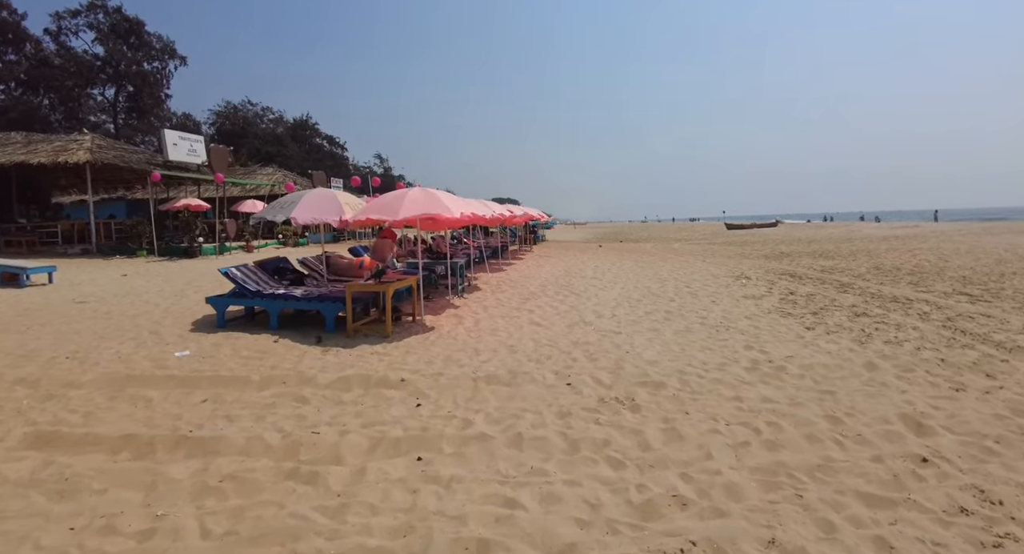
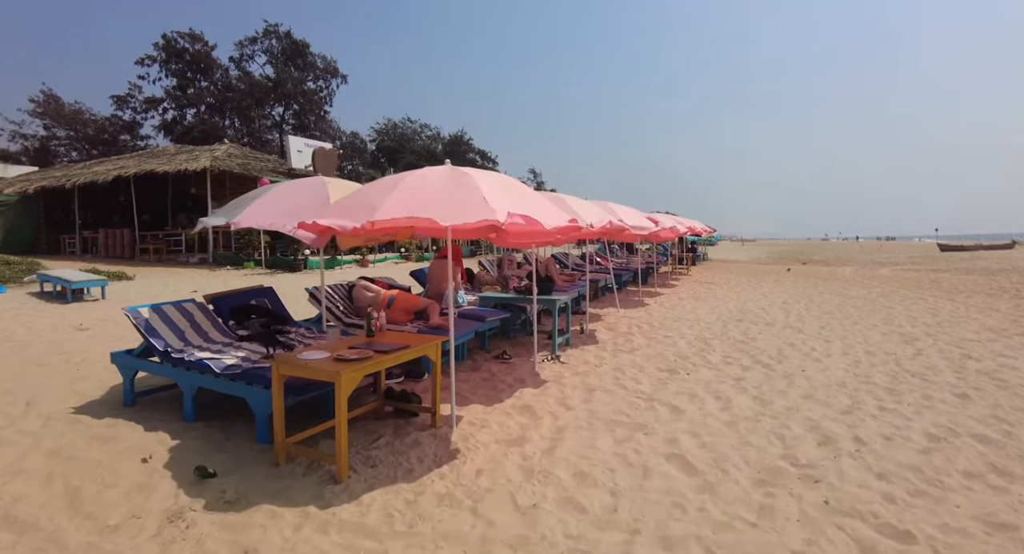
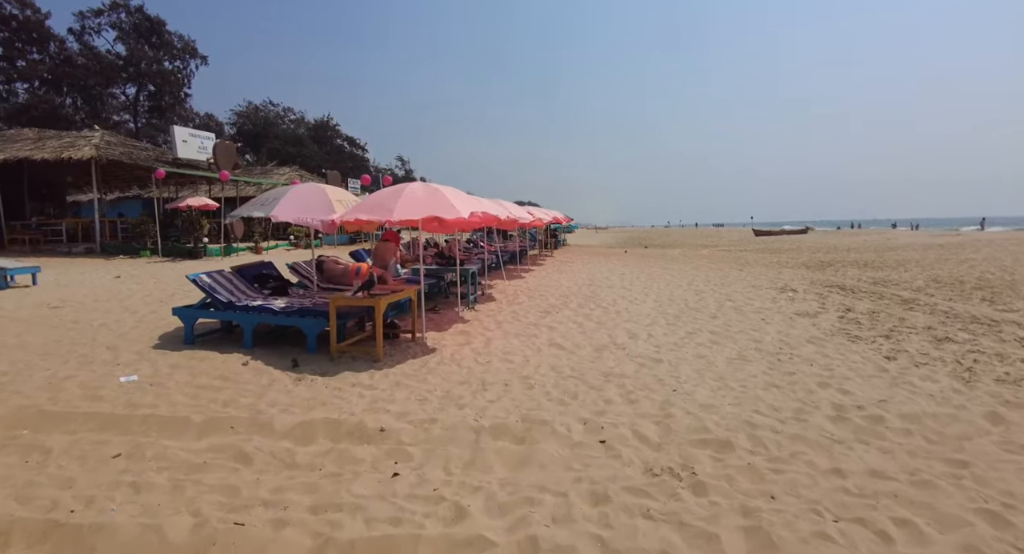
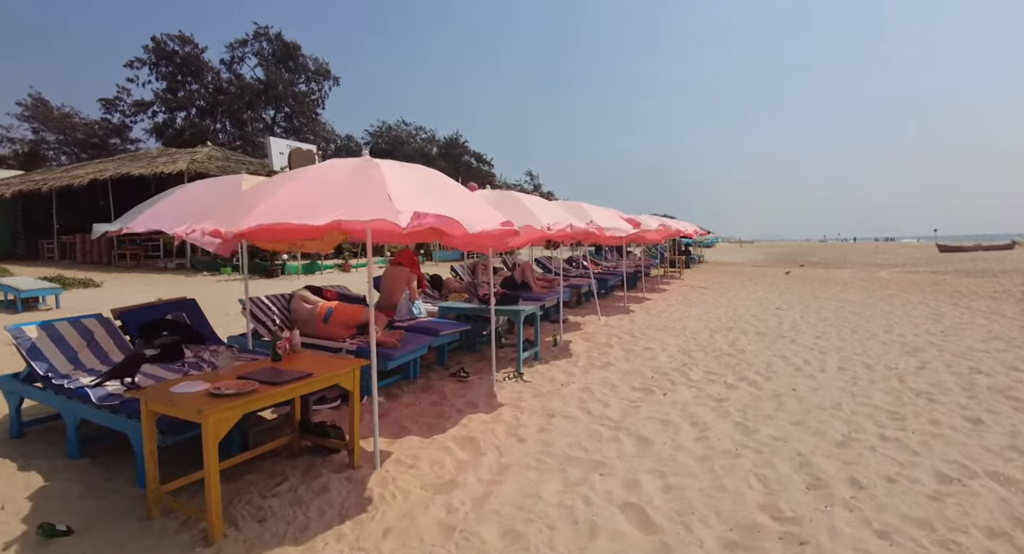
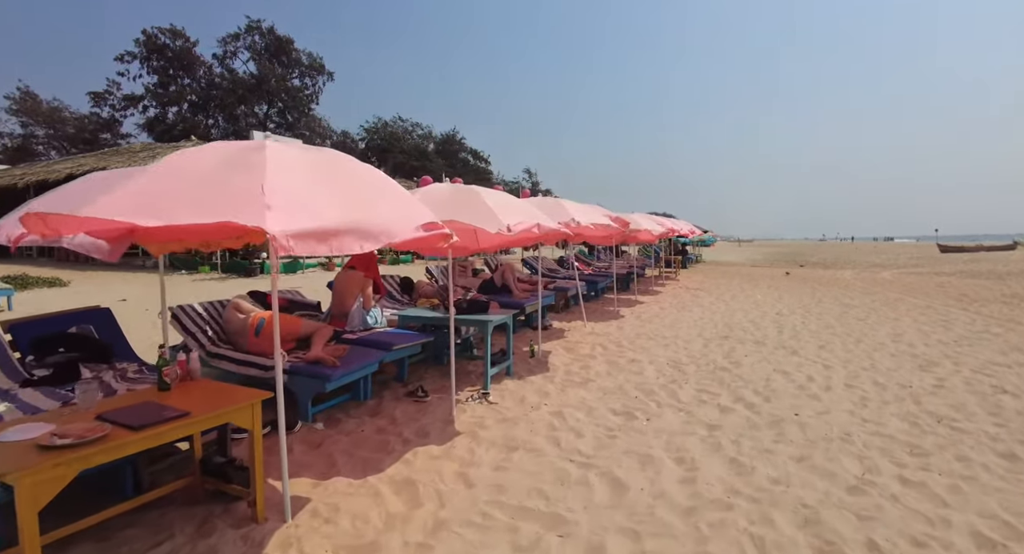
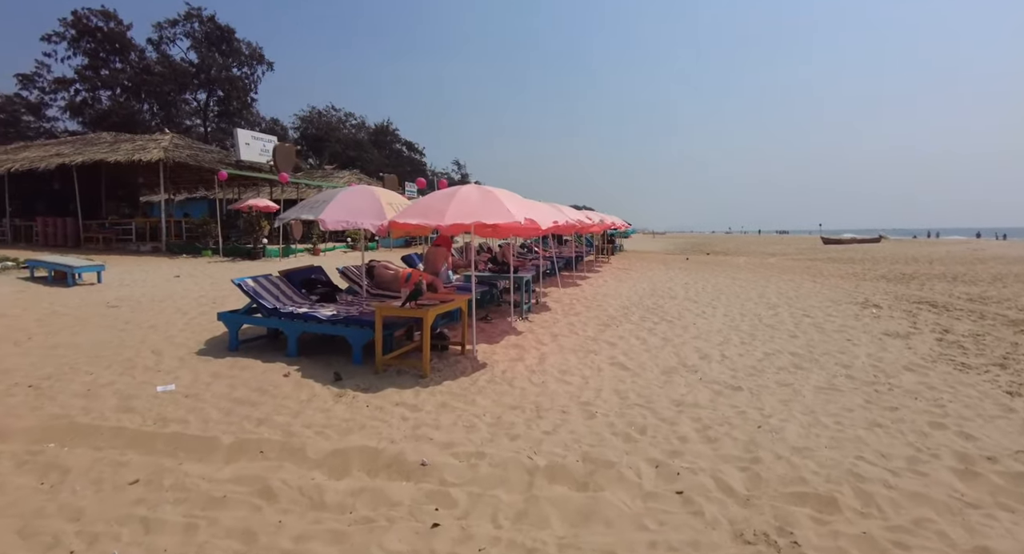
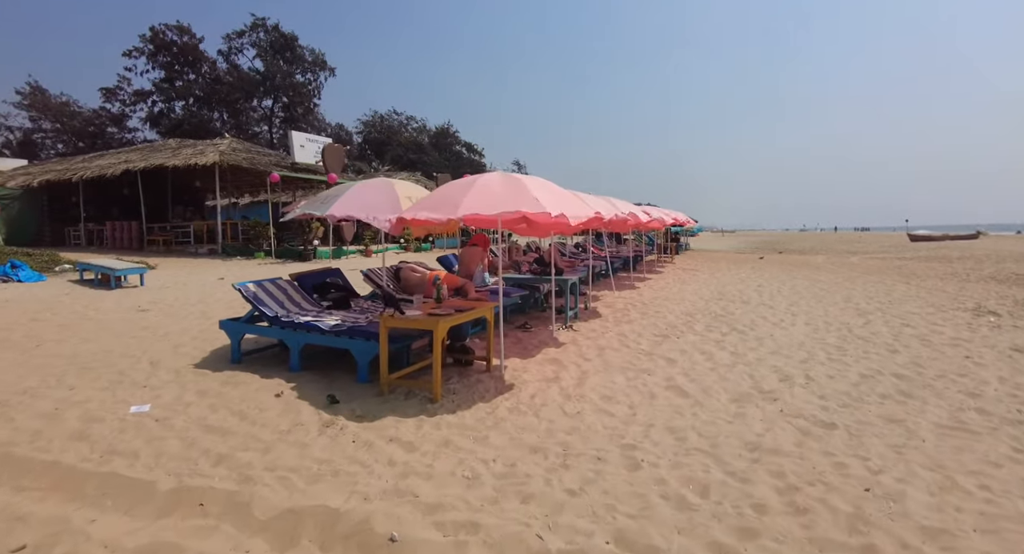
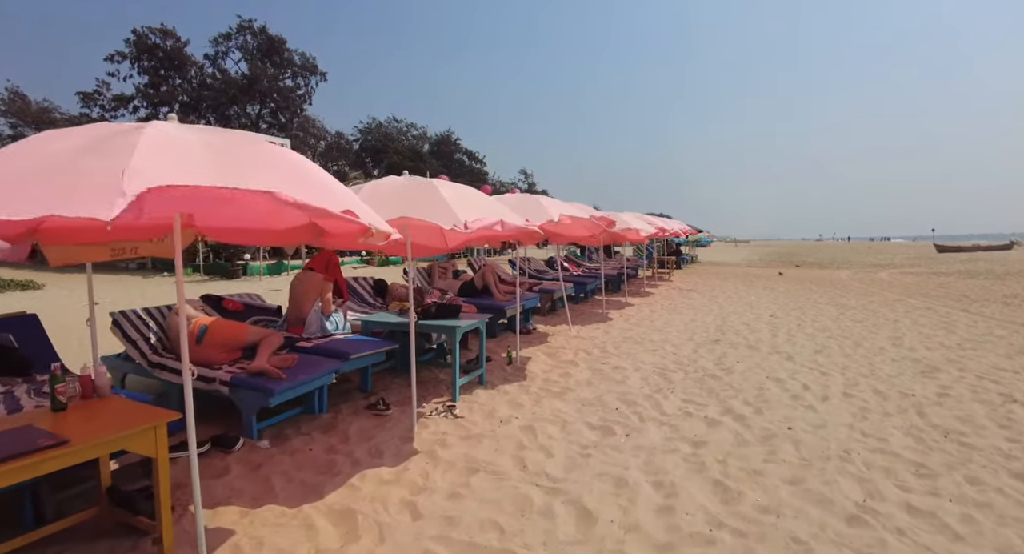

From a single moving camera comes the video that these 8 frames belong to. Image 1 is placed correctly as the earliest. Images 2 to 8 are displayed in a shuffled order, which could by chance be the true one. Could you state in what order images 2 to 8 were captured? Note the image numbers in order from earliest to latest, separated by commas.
3, 6, 7, 2, 4, 5, 8
